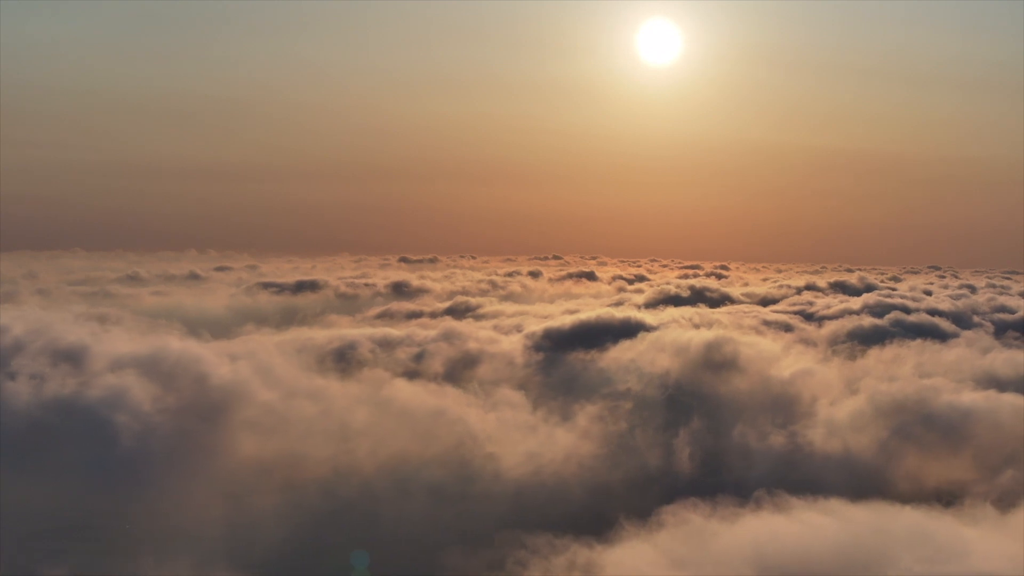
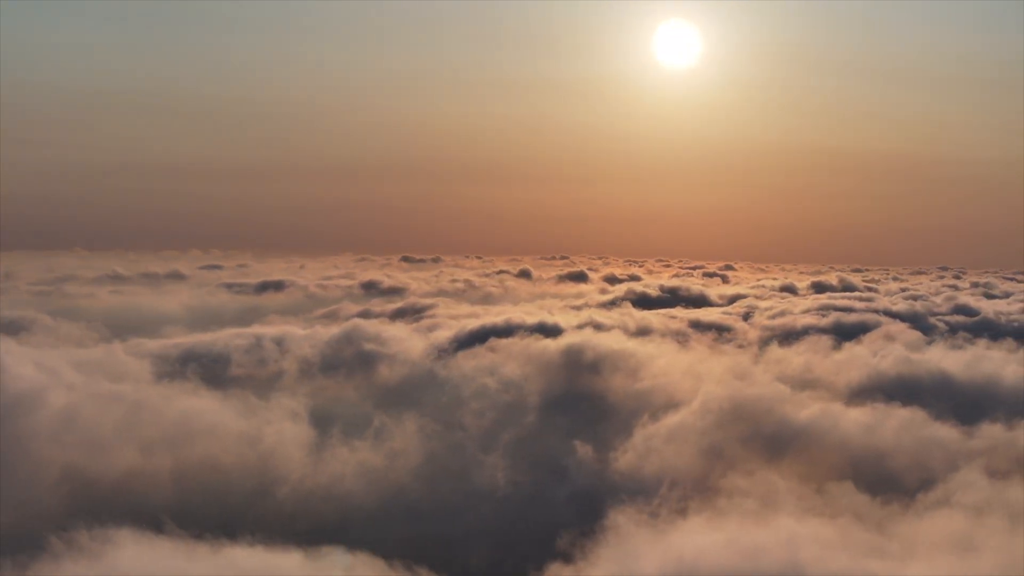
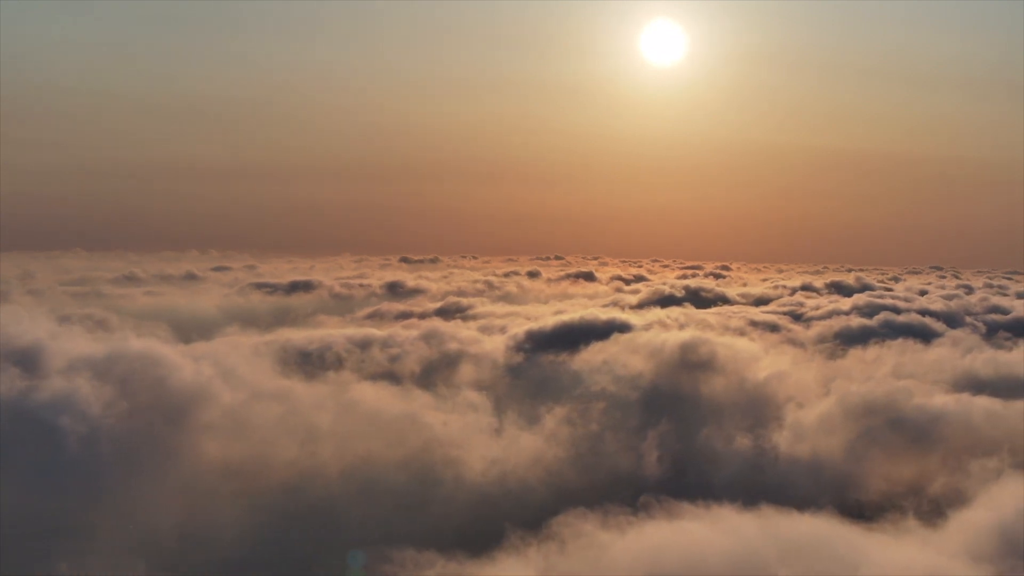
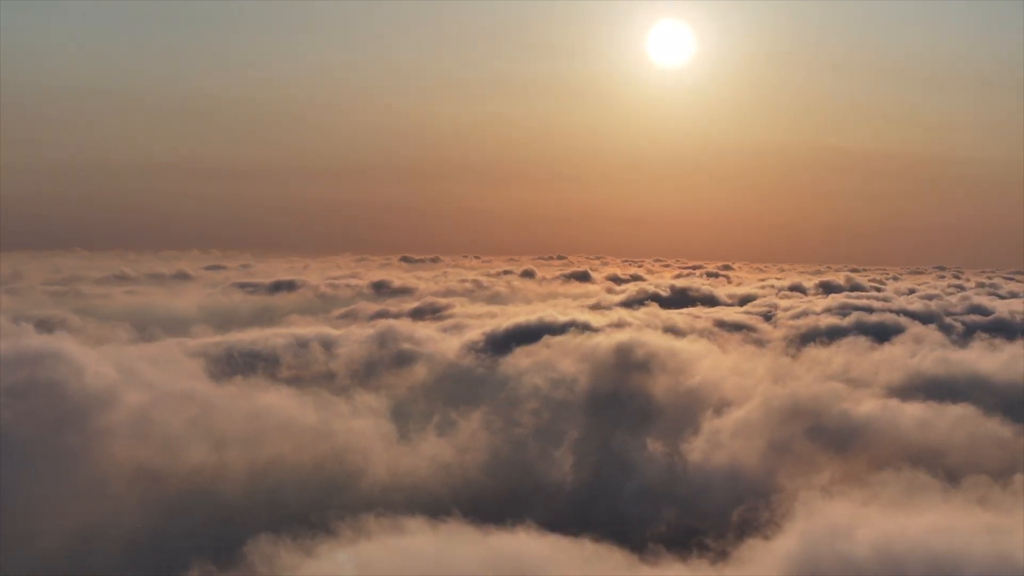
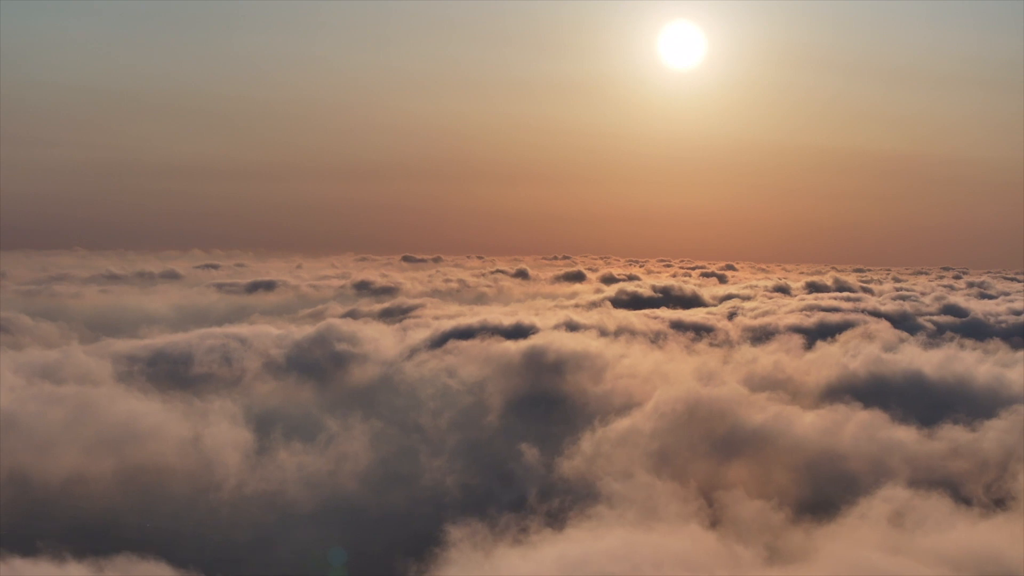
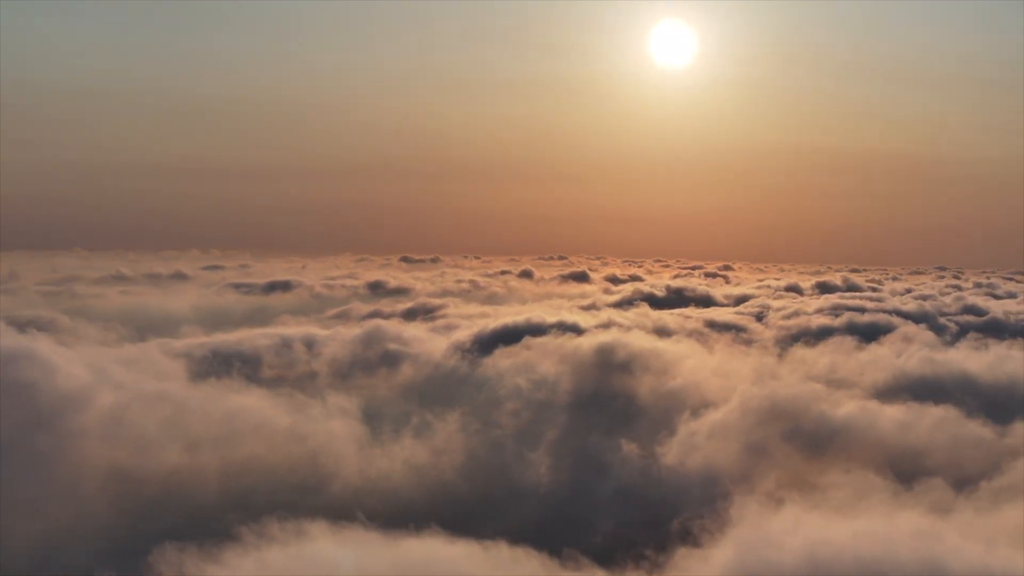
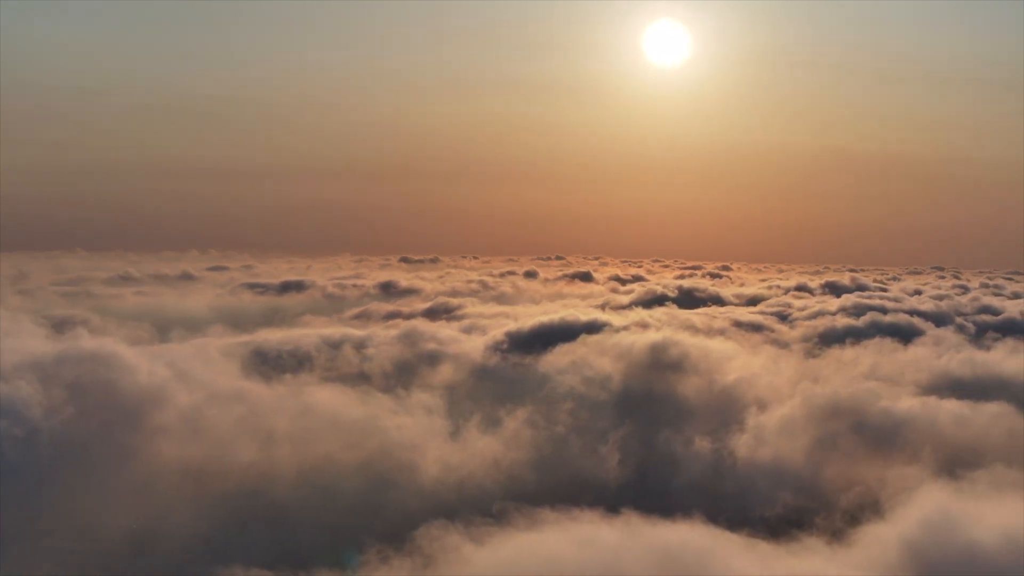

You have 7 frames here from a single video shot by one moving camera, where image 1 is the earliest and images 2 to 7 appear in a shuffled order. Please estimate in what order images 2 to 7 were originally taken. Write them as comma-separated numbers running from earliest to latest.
3, 7, 4, 6, 2, 5
